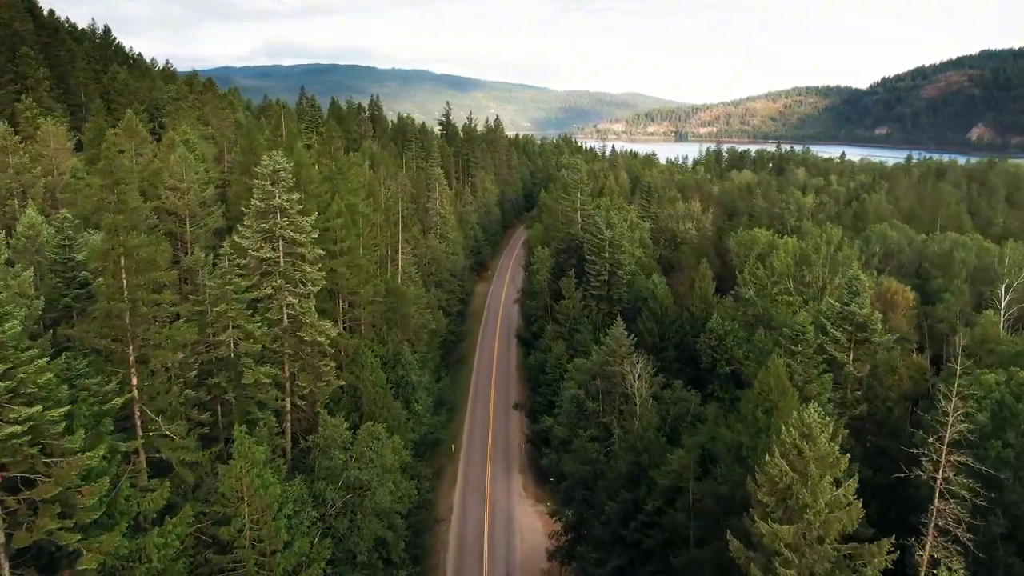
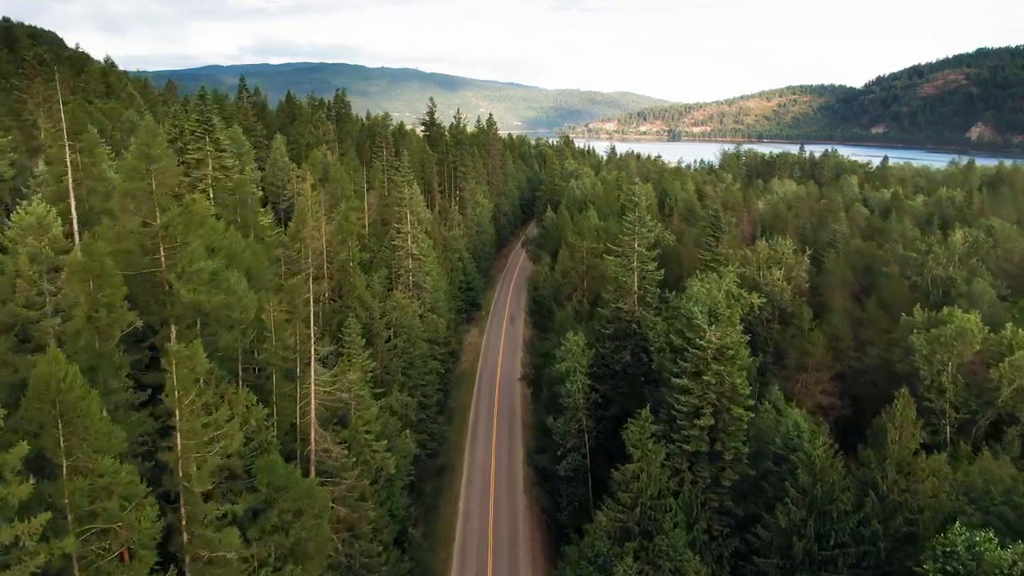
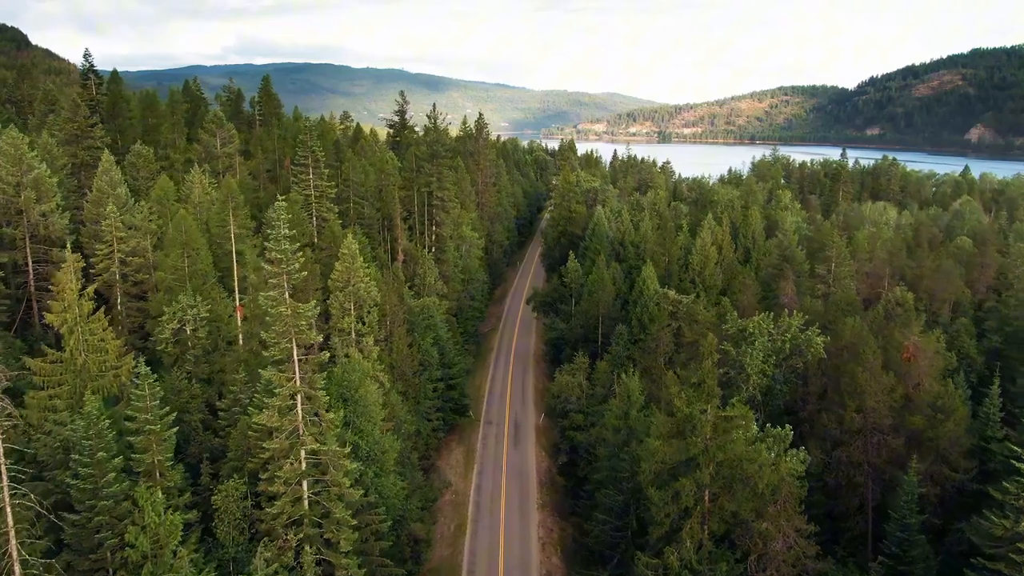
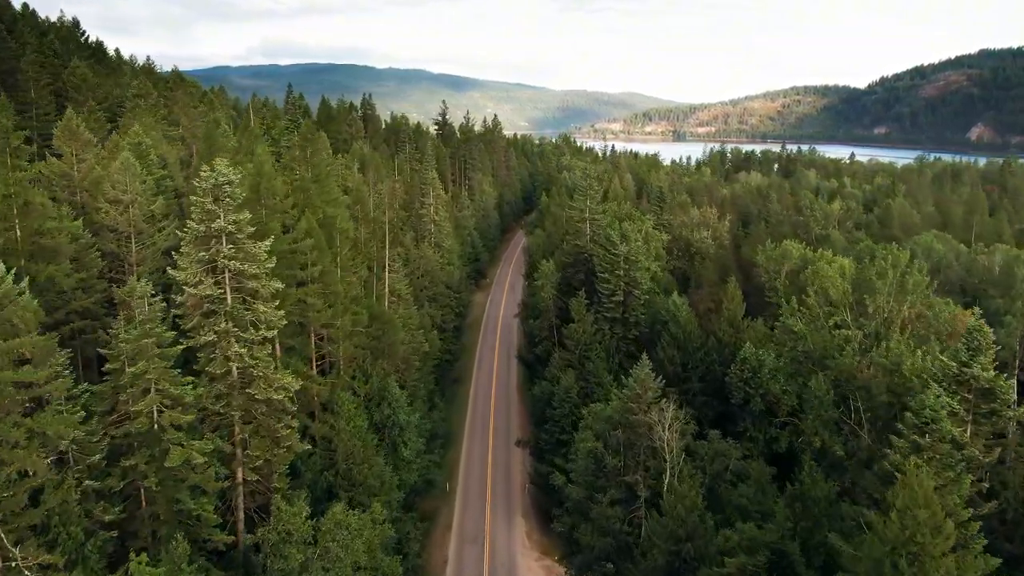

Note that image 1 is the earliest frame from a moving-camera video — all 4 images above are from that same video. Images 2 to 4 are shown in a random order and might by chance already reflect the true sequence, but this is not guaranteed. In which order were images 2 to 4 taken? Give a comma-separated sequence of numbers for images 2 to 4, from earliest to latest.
4, 2, 3
